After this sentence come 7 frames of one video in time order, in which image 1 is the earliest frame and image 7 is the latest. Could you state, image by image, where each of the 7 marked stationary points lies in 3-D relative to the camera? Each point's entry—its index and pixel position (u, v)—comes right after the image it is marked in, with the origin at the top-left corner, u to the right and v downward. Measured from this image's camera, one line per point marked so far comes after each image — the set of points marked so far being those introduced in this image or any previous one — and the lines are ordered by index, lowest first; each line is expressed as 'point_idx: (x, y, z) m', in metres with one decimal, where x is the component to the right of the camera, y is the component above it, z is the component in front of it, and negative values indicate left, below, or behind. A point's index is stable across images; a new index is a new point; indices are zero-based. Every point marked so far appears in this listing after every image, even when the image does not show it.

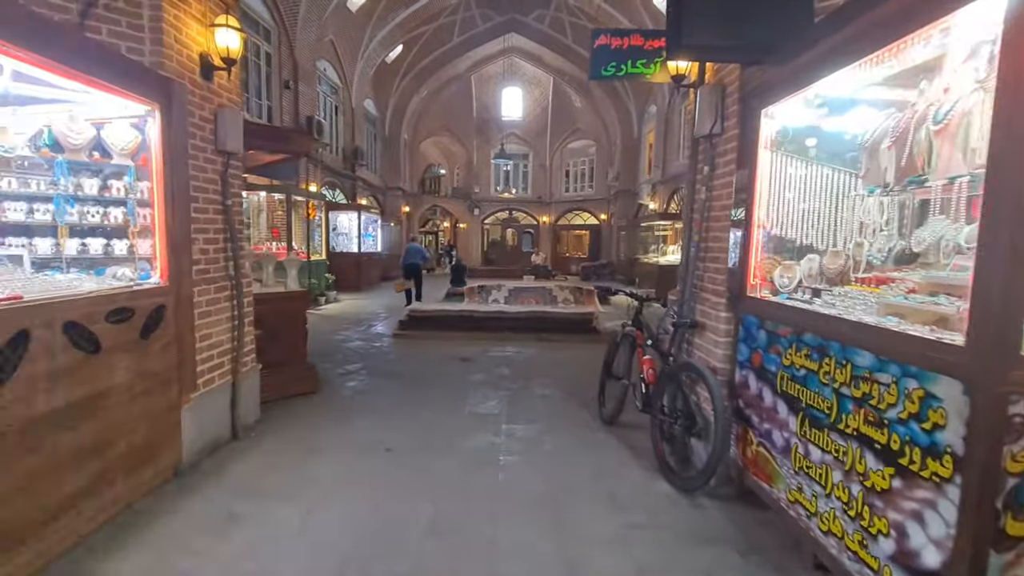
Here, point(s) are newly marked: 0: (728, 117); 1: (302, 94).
0: (+1.3, +1.0, +3.0) m
1: (-5.4, +5.0, +12.7) m
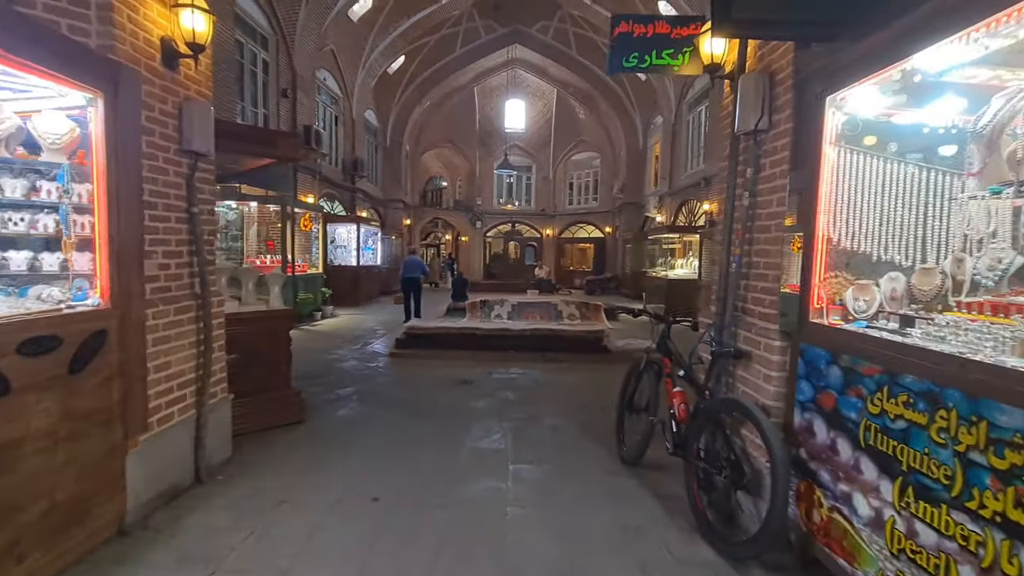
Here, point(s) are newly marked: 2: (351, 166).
0: (+1.4, +0.9, +2.5) m
1: (-5.3, +4.6, +12.4) m
2: (-5.3, +4.0, +16.2) m
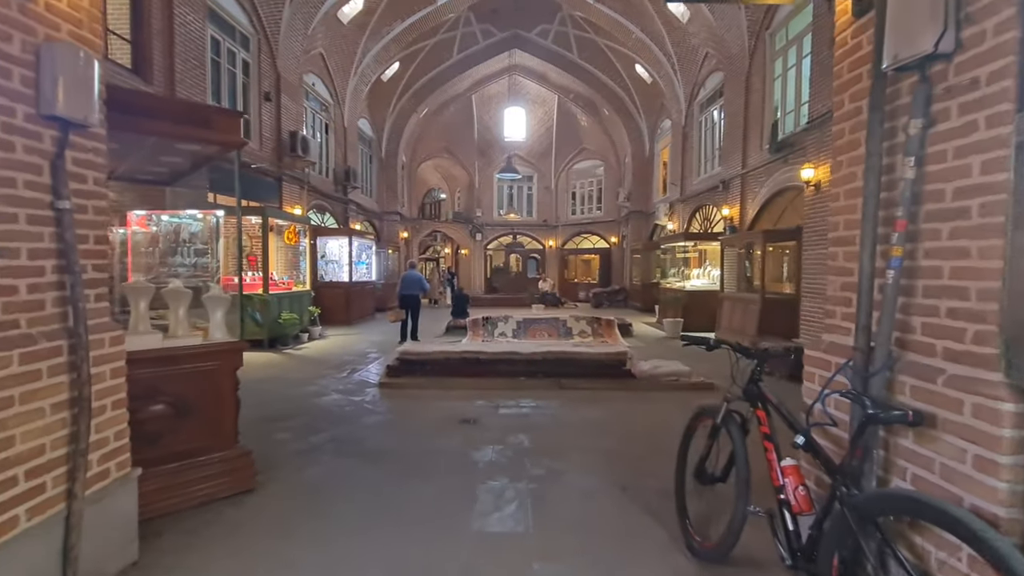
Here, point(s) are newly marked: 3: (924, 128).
0: (+1.5, +0.8, +1.6) m
1: (-5.3, +4.2, +11.5) m
2: (-5.2, +3.5, +15.3) m
3: (+1.4, +0.6, +1.7) m
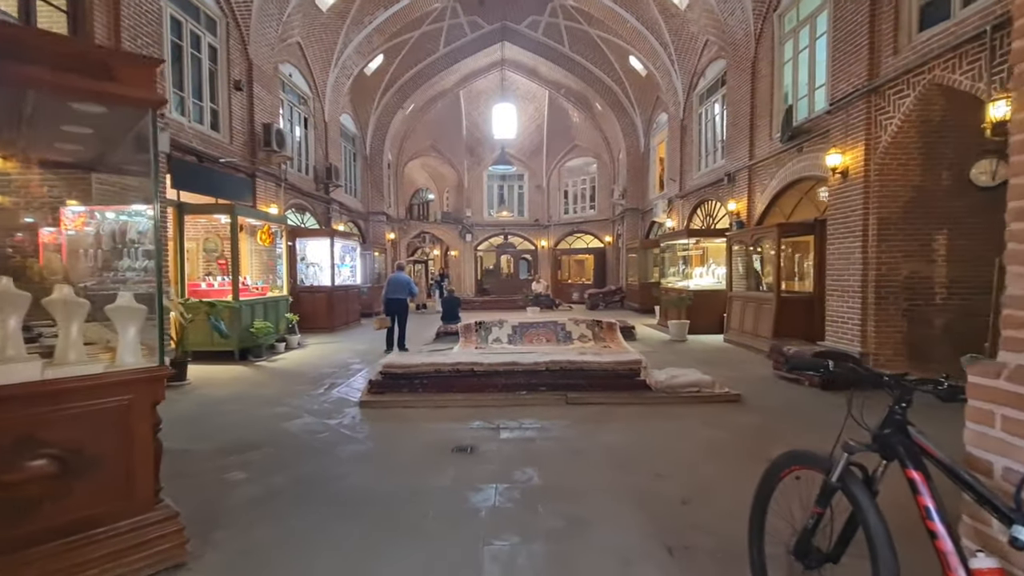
0: (+1.5, +0.9, +0.8) m
1: (-5.4, +4.1, +10.6) m
2: (-5.5, +3.3, +14.4) m
3: (+1.5, +0.6, +1.0) m
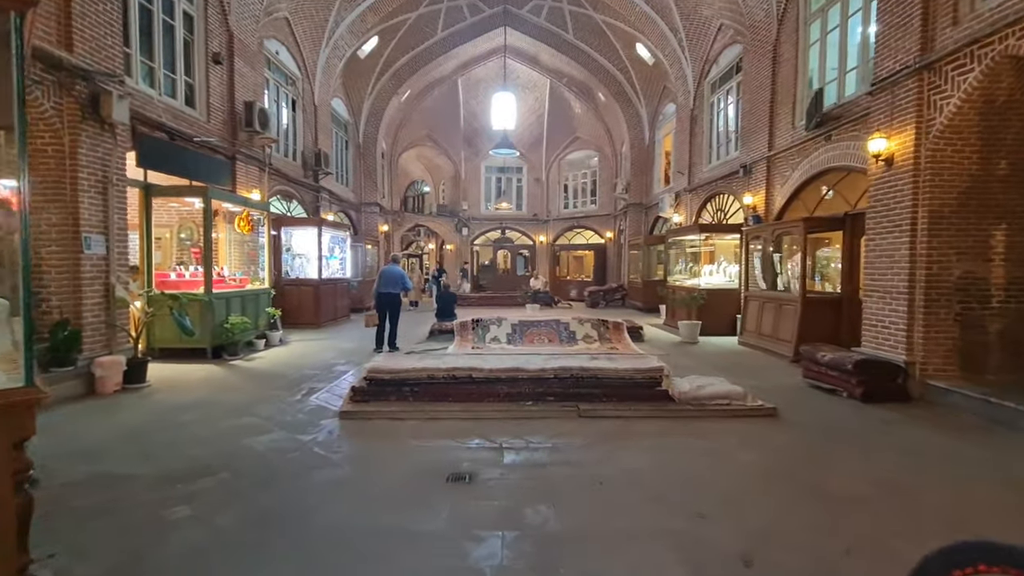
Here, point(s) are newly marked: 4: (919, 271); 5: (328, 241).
0: (+1.7, +0.9, +0.1) m
1: (-5.4, +4.2, +9.8) m
2: (-5.4, +3.5, +13.6) m
3: (+1.6, +0.6, +0.2) m
4: (+4.6, +0.2, +5.6) m
5: (-4.6, +1.2, +12.4) m
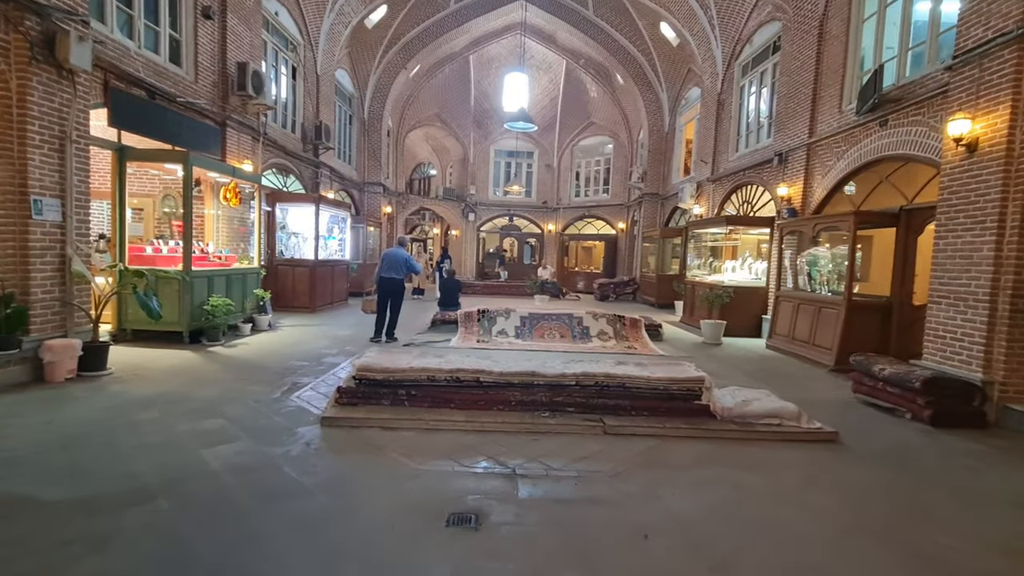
0: (+1.8, +0.8, -0.7) m
1: (-5.0, +4.6, +8.9) m
2: (-5.1, +4.0, +12.7) m
3: (+1.8, +0.5, -0.6) m
4: (+4.8, +0.1, +4.8) m
5: (-4.4, +1.6, +11.6) m
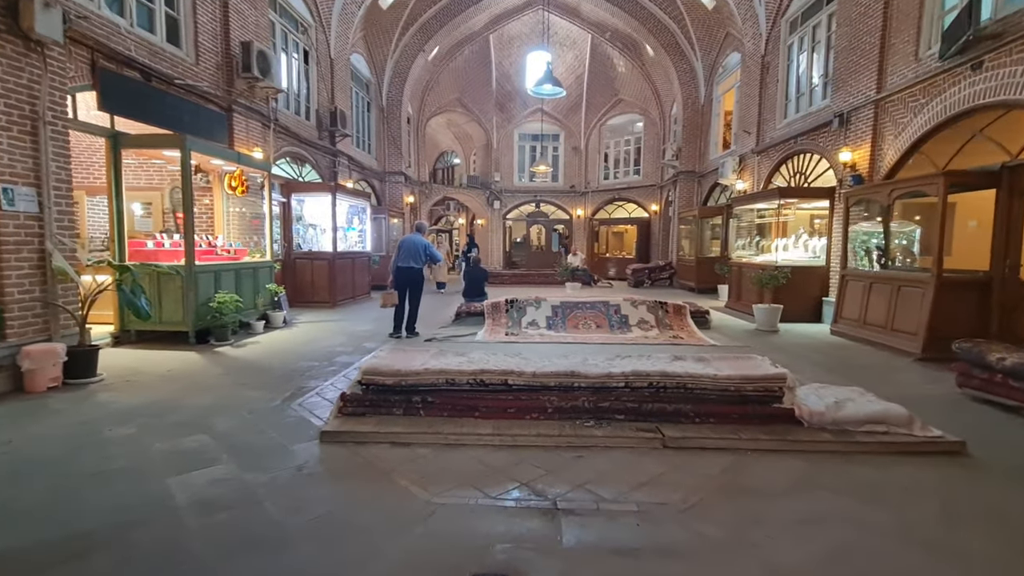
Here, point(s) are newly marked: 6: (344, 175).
0: (+1.7, +0.8, -1.6) m
1: (-4.7, +4.7, +8.4) m
2: (-4.5, +4.1, +12.2) m
3: (+1.7, +0.6, -1.4) m
4: (+5.0, +0.4, +3.8) m
5: (-3.7, +1.8, +11.0) m
6: (-4.5, +3.1, +13.4) m
